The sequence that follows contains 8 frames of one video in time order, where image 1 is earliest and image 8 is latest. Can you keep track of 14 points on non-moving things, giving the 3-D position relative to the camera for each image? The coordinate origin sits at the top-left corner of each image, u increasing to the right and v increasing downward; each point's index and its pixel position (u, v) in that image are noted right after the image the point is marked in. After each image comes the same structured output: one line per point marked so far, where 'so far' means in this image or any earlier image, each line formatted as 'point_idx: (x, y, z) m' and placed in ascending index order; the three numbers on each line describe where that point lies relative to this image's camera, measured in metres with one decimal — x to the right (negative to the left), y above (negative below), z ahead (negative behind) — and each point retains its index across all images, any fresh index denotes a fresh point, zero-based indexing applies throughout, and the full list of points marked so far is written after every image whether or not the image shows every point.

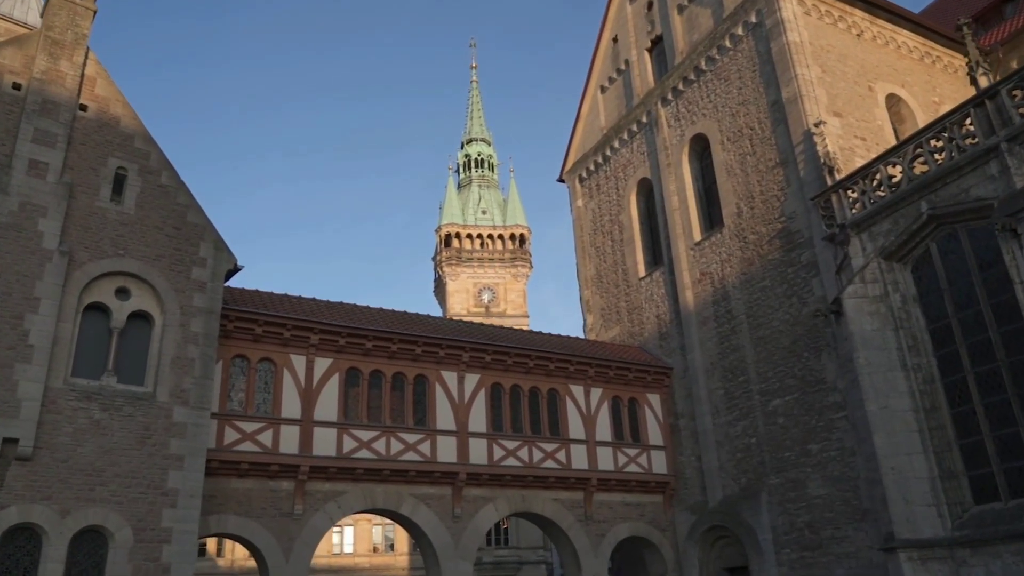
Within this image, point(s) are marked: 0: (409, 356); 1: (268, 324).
0: (-2.5, -1.7, +18.8) m
1: (-5.4, -0.8, +17.0) m
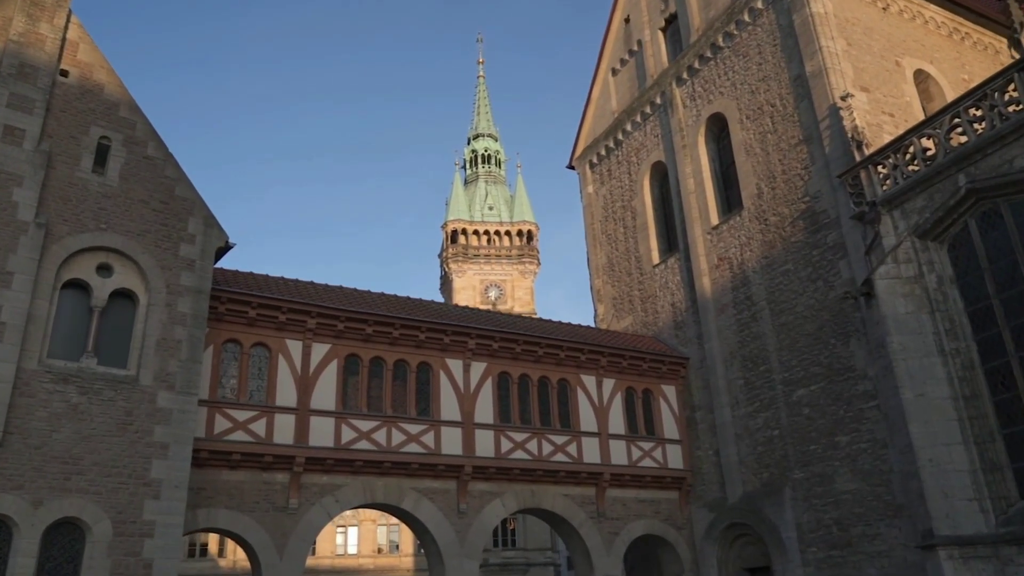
0: (-2.3, -1.3, +17.8) m
1: (-5.2, -0.4, +16.1) m
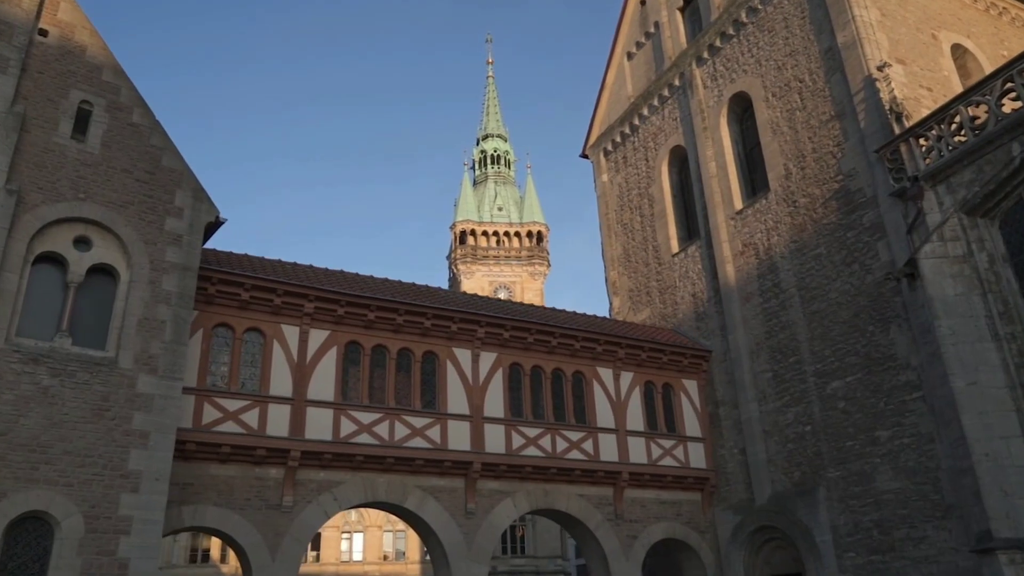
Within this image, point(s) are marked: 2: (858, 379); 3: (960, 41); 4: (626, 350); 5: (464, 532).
0: (-2.1, -0.9, +16.6) m
1: (-5.0, 0.0, +15.0) m
2: (+7.1, -1.9, +15.9) m
3: (+11.3, +6.2, +19.4) m
4: (+2.8, -1.5, +18.9) m
5: (-1.0, -5.1, +16.0) m
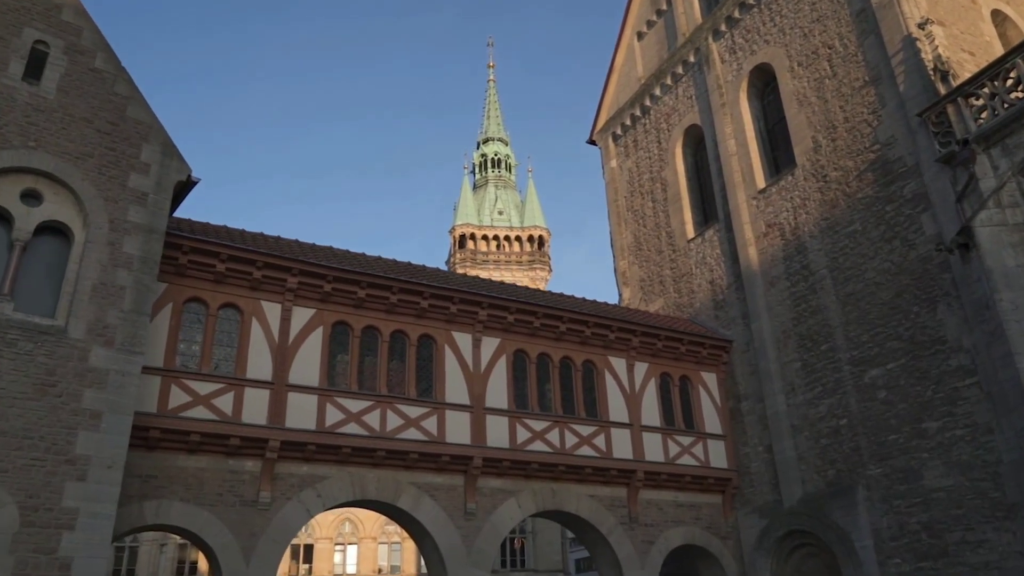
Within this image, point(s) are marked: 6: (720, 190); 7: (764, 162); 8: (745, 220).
0: (-2.0, -0.5, +15.1) m
1: (-4.9, +0.5, +13.4) m
2: (+7.2, -1.4, +14.3) m
3: (+11.4, +6.6, +18.0) m
4: (+2.9, -1.1, +17.4) m
5: (-0.9, -4.6, +14.4) m
6: (+5.3, +2.5, +19.8) m
7: (+6.1, +3.1, +18.8) m
8: (+5.6, +1.6, +18.6) m
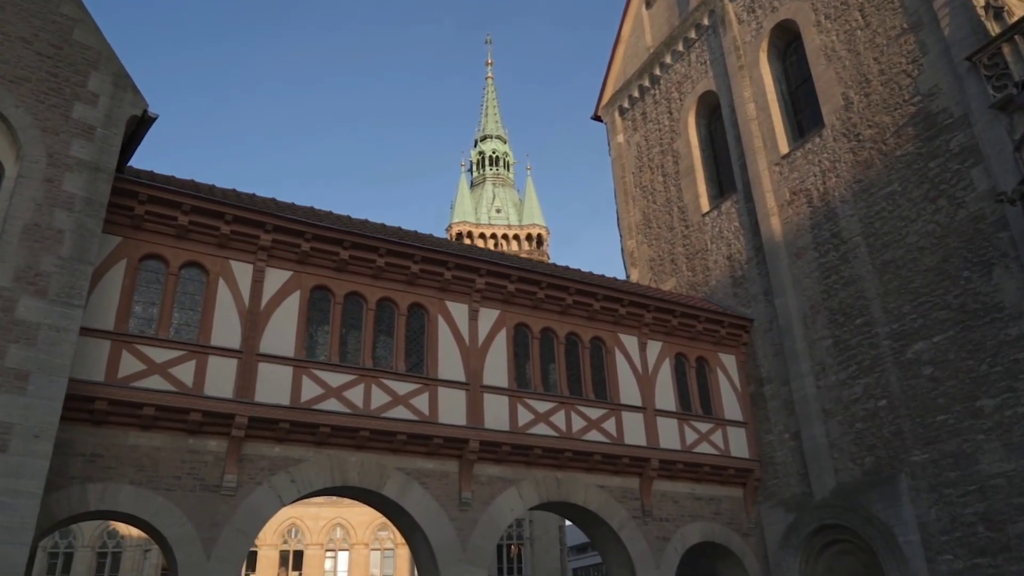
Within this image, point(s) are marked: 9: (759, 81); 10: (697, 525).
0: (-1.9, +0.2, +13.5) m
1: (-4.9, +1.1, +11.8) m
2: (+7.3, -0.8, +12.8) m
3: (+11.4, +7.1, +16.5) m
4: (+2.9, -0.6, +15.8) m
5: (-0.9, -4.0, +12.8) m
6: (+5.3, +3.1, +18.2) m
7: (+6.1, +3.6, +17.3) m
8: (+5.6, +2.2, +17.1) m
9: (+5.8, +4.8, +18.0) m
10: (+3.6, -4.6, +15.0) m
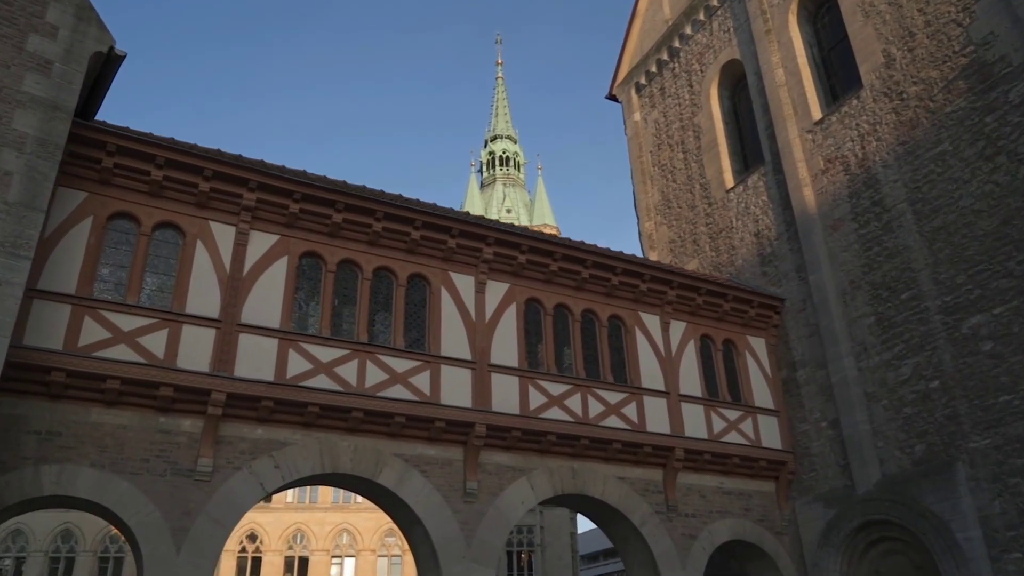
0: (-1.8, +0.7, +12.2) m
1: (-4.7, +1.7, +10.7) m
2: (+7.4, -0.3, +11.4) m
3: (+11.6, +7.6, +15.2) m
4: (+3.1, -0.1, +14.5) m
5: (-0.7, -3.5, +11.5) m
6: (+5.6, +3.5, +16.9) m
7: (+6.4, +4.1, +16.0) m
8: (+5.9, +2.7, +15.7) m
9: (+6.0, +5.3, +16.7) m
10: (+3.8, -4.1, +13.6) m
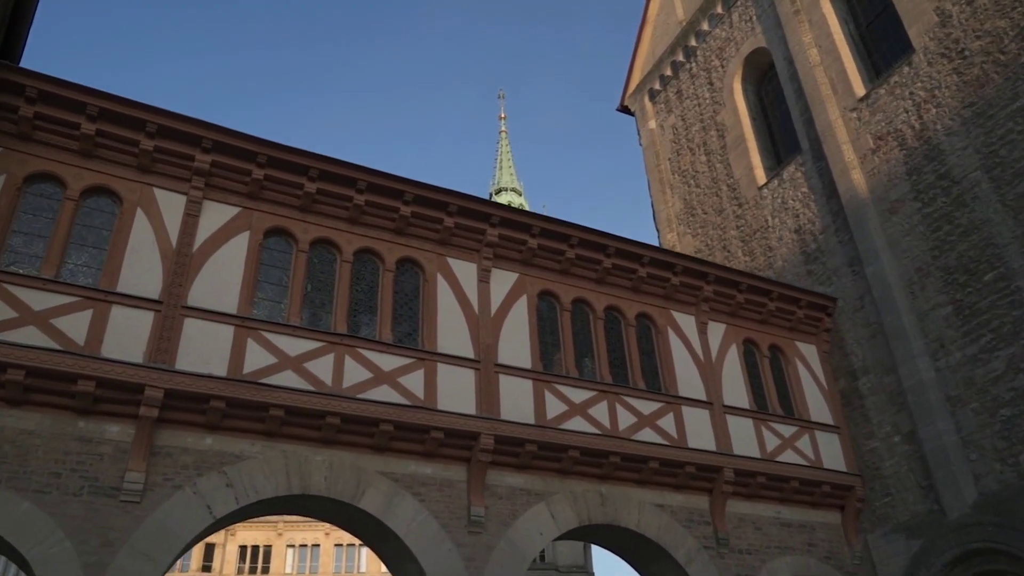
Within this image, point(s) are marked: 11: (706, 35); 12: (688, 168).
0: (-1.7, +0.8, +10.3) m
1: (-4.6, +1.9, +8.8) m
2: (+7.5, +0.2, +9.3) m
3: (+11.6, +7.8, +13.8) m
4: (+3.3, 0.0, +12.4) m
5: (-0.6, -3.2, +9.1) m
6: (+5.7, +3.4, +15.2) m
7: (+6.4, +4.1, +14.2) m
8: (+6.0, +2.7, +13.9) m
9: (+6.0, +5.2, +15.1) m
10: (+4.0, -3.9, +11.2) m
11: (+4.7, +6.1, +18.7) m
12: (+4.2, +2.9, +18.4) m
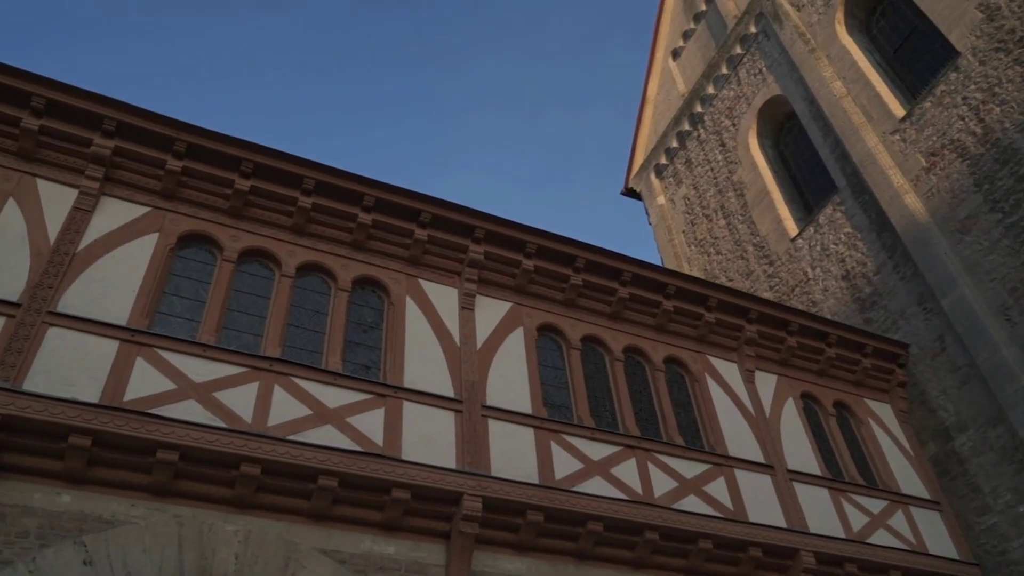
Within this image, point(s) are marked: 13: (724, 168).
0: (-1.8, +0.5, +8.2) m
1: (-4.8, +1.7, +7.0) m
2: (+7.4, +0.4, +6.9) m
3: (+11.3, +7.1, +12.8) m
4: (+3.2, -0.5, +10.0) m
5: (-0.6, -3.1, +6.2) m
6: (+5.5, +2.3, +13.4) m
7: (+6.3, +3.2, +12.6) m
8: (+5.8, +1.9, +12.0) m
9: (+5.8, +4.1, +13.7) m
10: (+4.1, -4.1, +8.0) m
11: (+4.5, +4.3, +17.4) m
12: (+4.1, +1.1, +16.5) m
13: (+4.5, +2.5, +16.4) m
